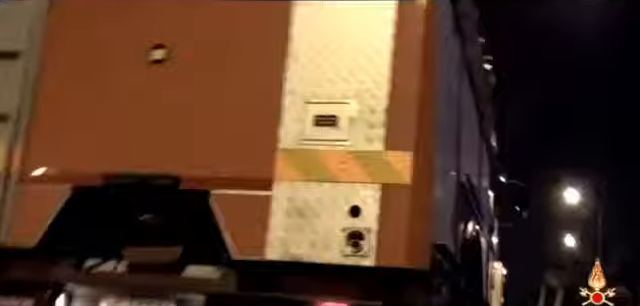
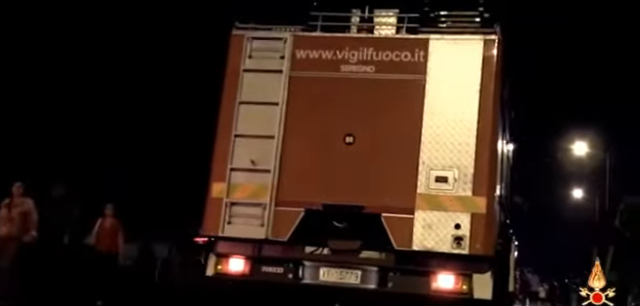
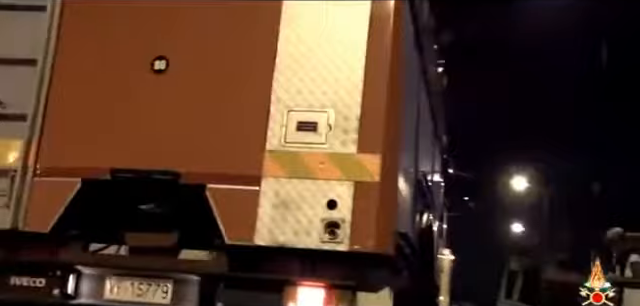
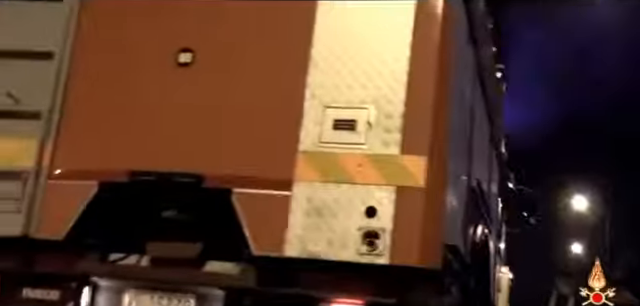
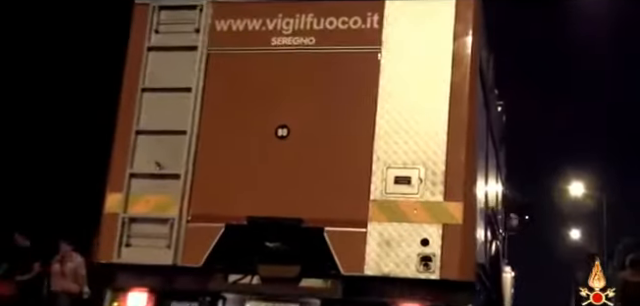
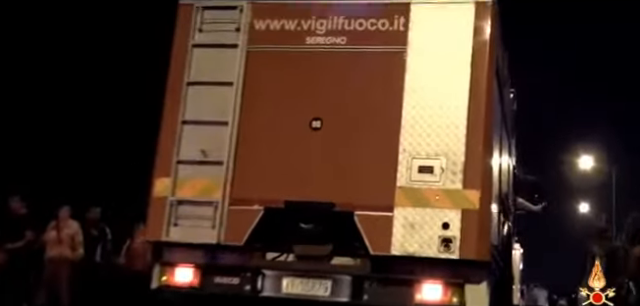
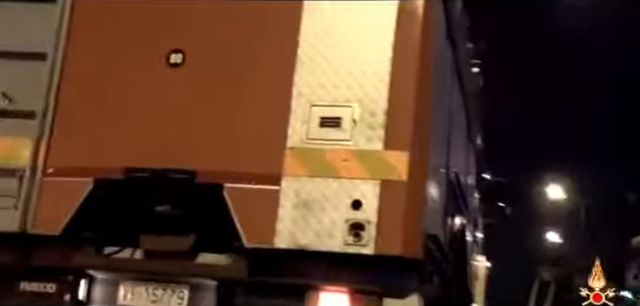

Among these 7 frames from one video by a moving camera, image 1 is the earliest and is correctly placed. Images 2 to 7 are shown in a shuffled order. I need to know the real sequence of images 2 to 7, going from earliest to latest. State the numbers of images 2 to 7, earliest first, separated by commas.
4, 7, 3, 5, 6, 2
